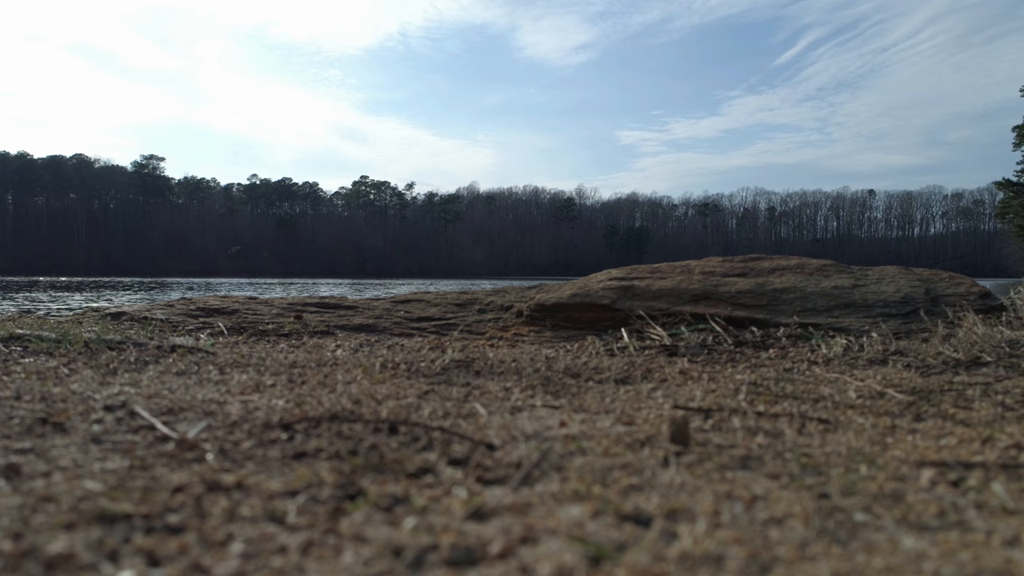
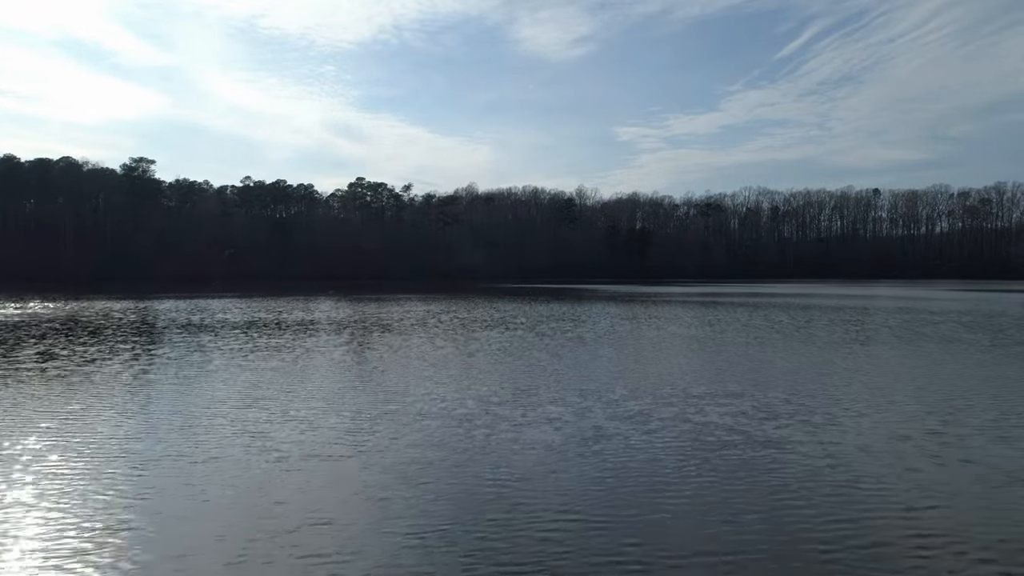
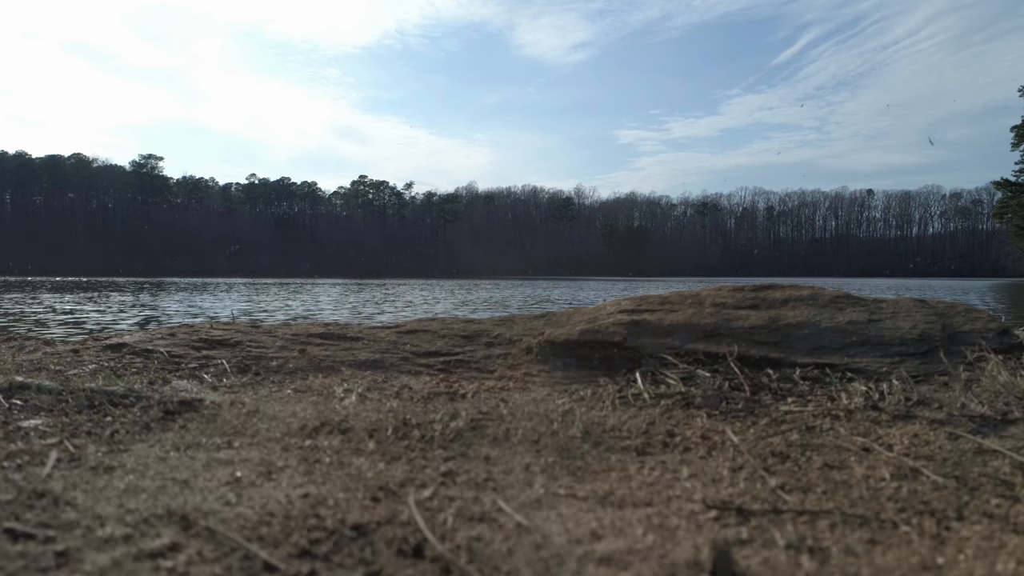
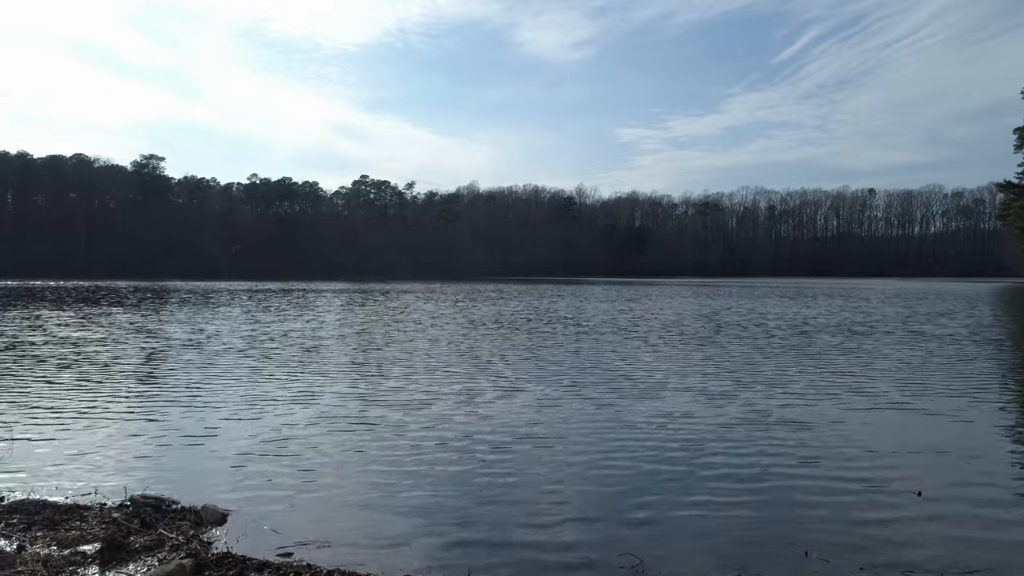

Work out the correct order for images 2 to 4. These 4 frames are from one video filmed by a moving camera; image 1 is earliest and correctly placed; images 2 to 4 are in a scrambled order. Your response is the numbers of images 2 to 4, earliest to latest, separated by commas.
3, 4, 2
